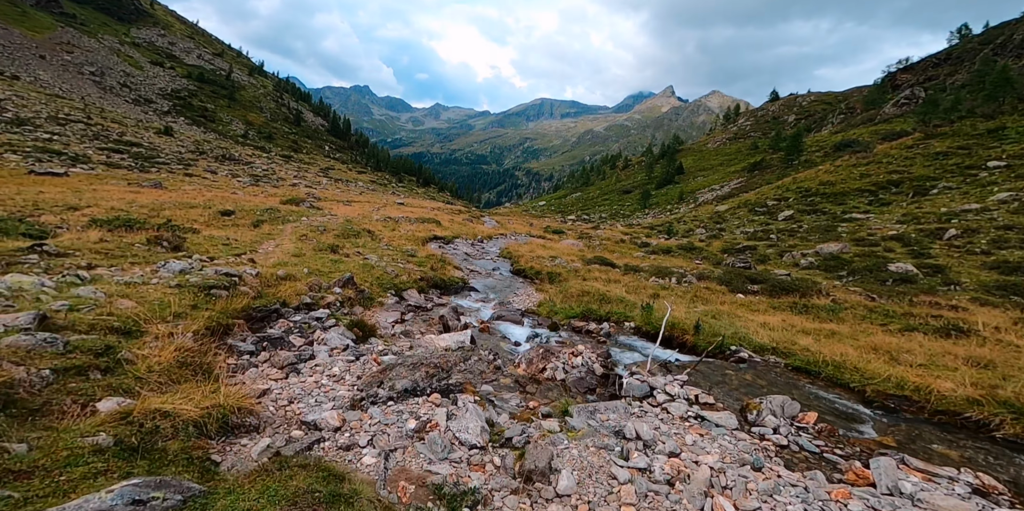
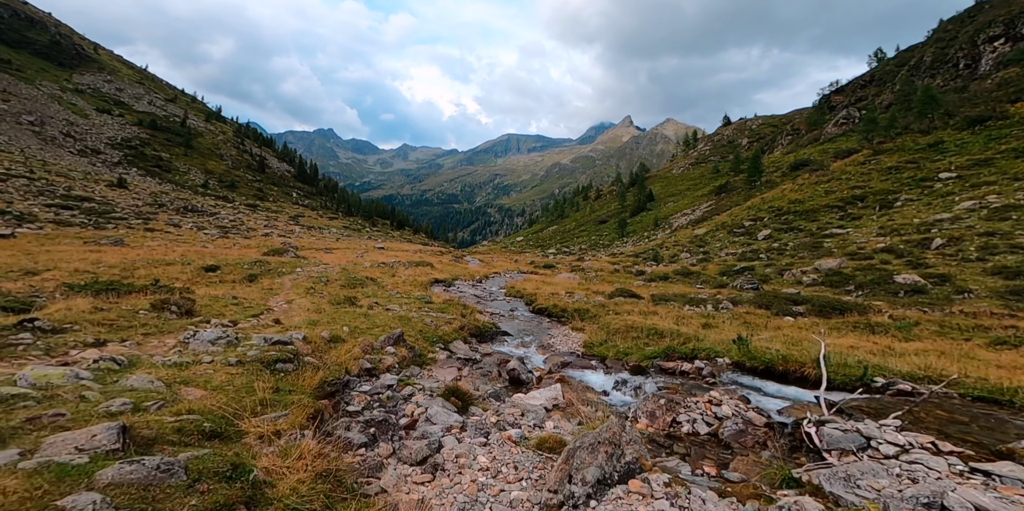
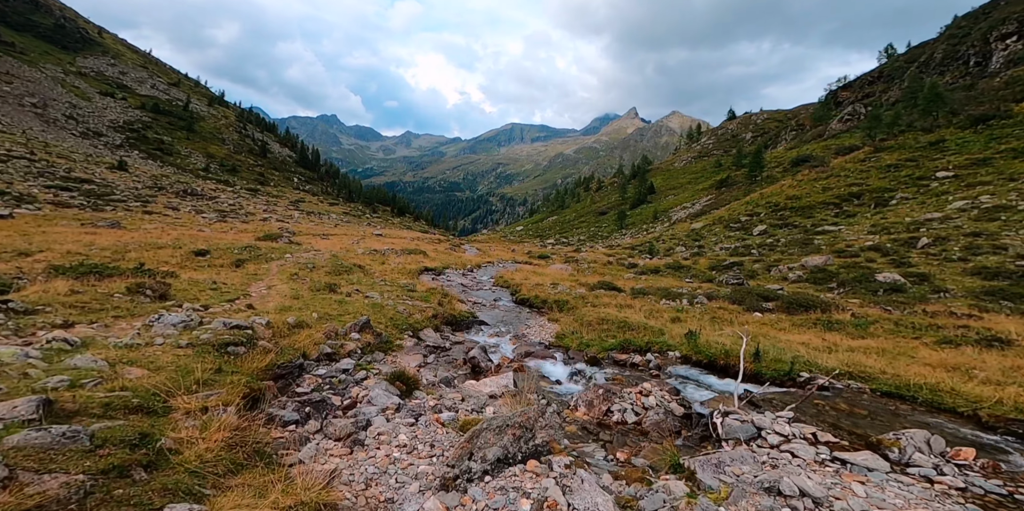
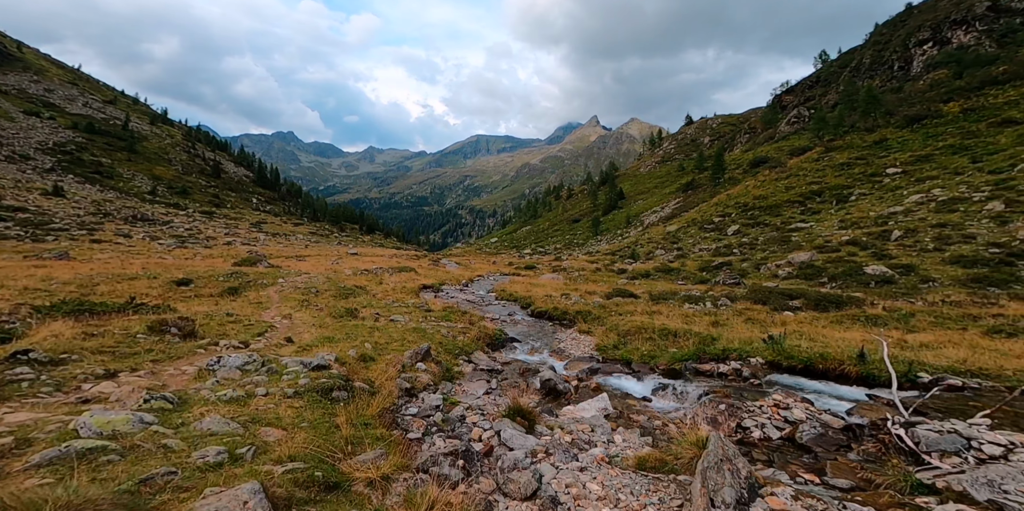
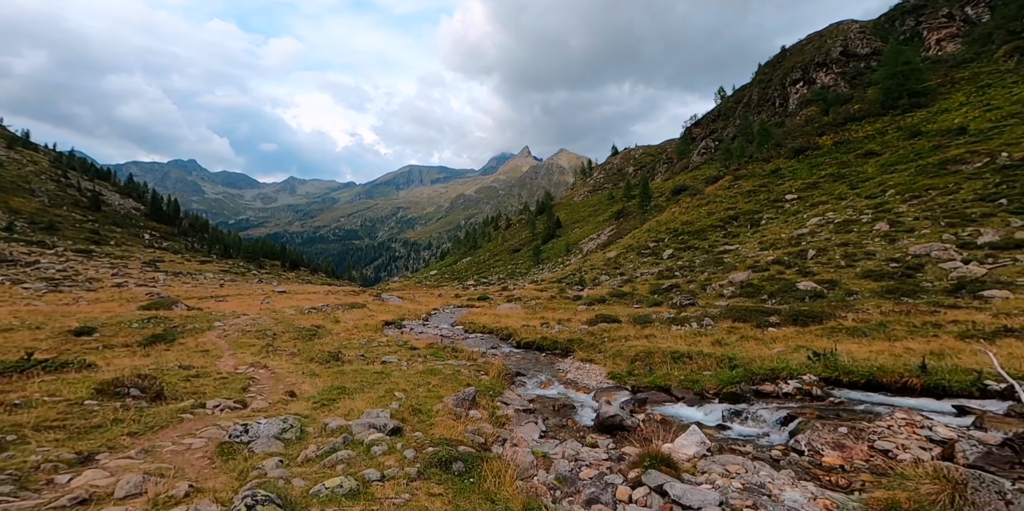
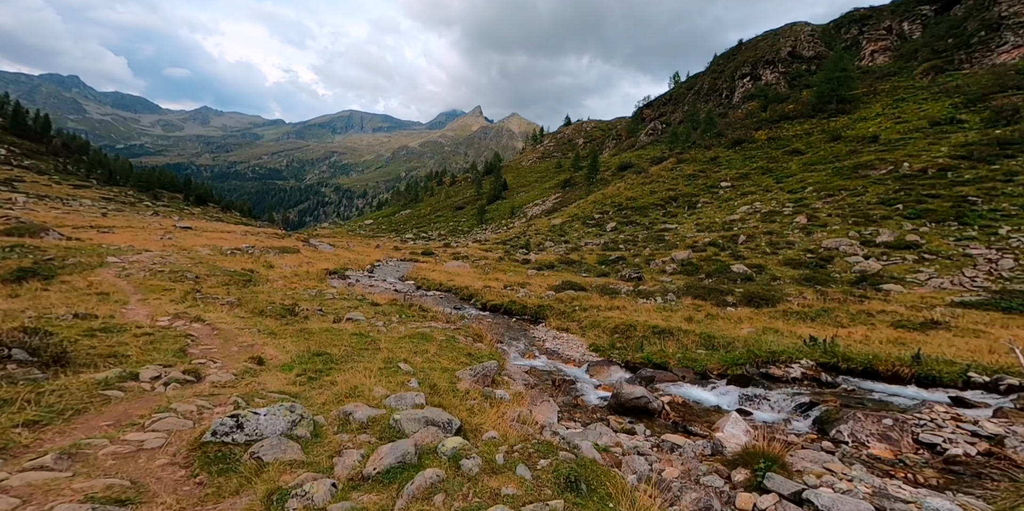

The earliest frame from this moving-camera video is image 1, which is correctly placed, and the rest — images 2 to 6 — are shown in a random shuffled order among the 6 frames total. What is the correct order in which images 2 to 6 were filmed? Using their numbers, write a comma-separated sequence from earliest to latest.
3, 2, 4, 5, 6
